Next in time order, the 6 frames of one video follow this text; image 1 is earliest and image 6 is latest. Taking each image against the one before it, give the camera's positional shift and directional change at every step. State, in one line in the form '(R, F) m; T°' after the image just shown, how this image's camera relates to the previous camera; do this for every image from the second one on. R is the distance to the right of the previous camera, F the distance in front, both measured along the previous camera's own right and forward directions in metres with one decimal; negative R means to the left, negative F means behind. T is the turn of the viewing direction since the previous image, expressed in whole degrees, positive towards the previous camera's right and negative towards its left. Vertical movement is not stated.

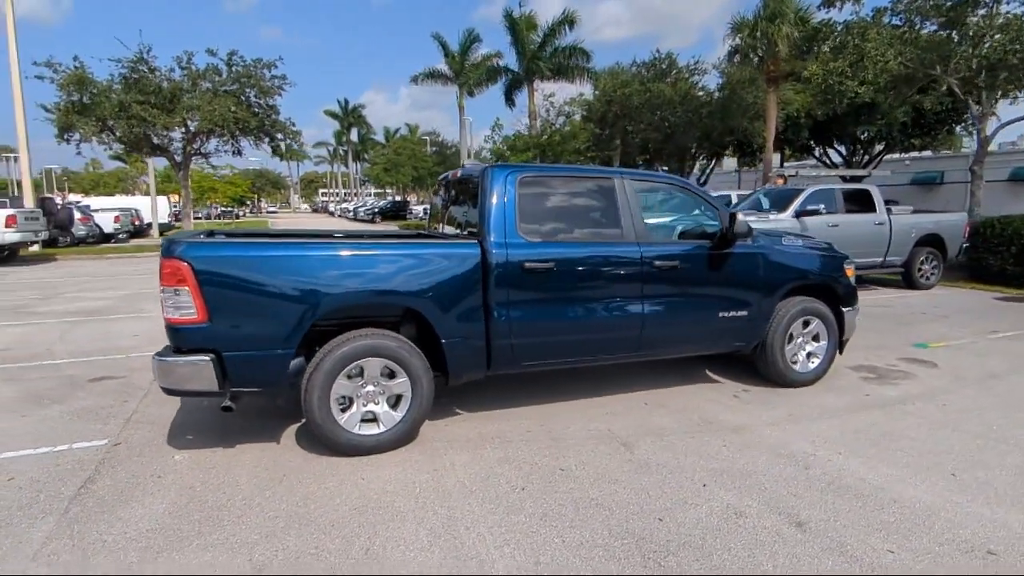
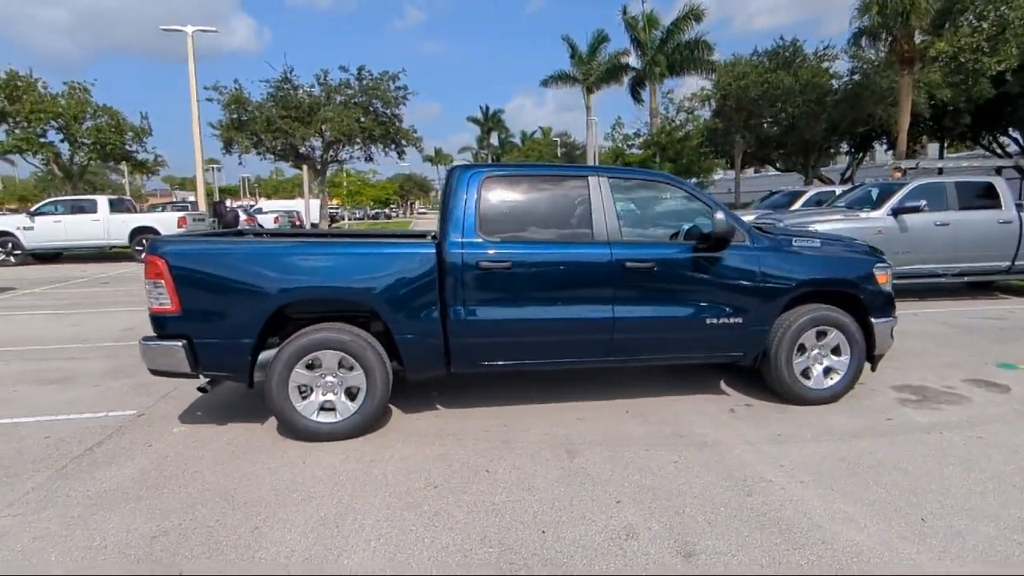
(+1.5, +0.2) m; -13°
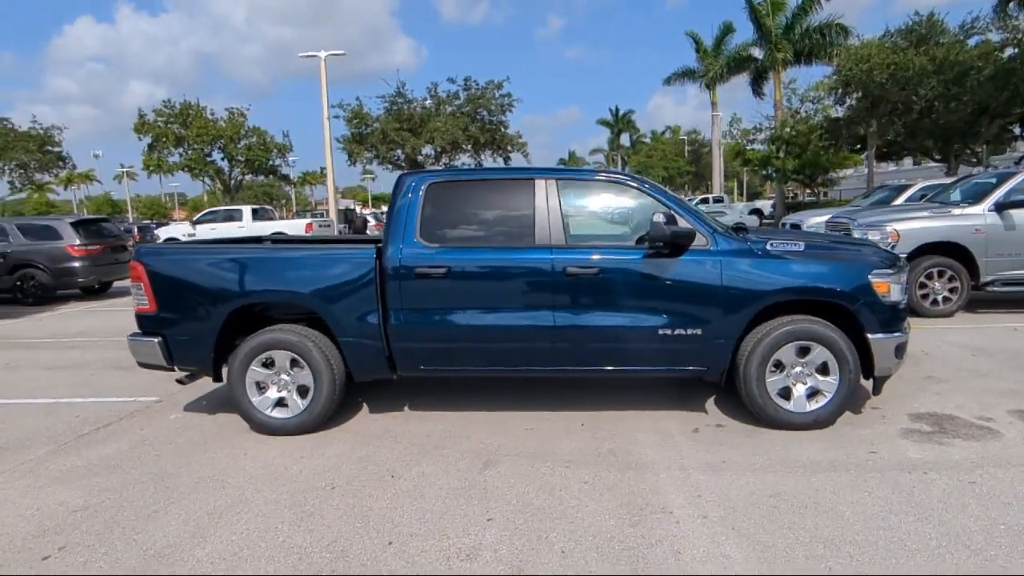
(+1.6, +0.3) m; -13°
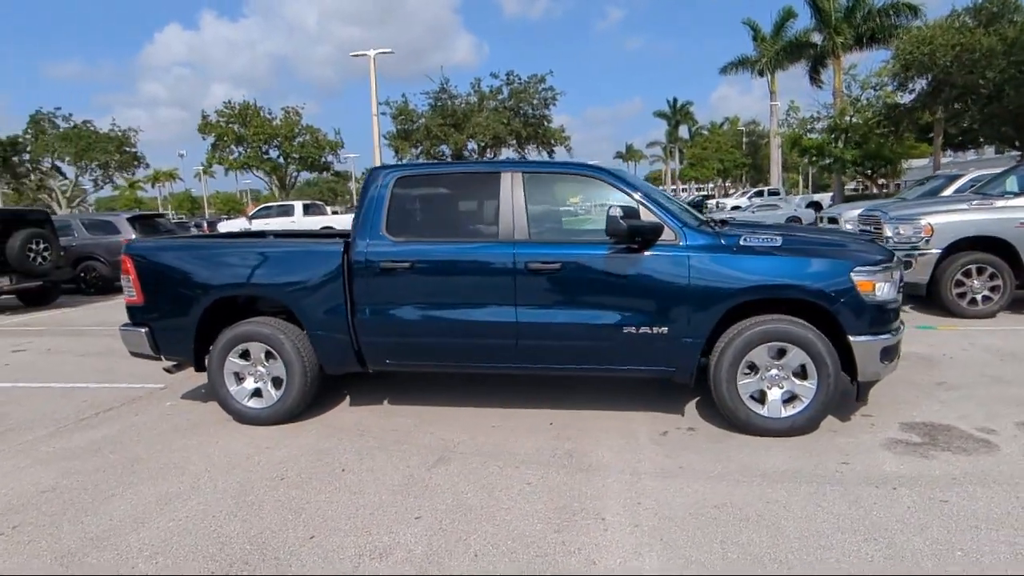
(+0.8, +0.1) m; -5°
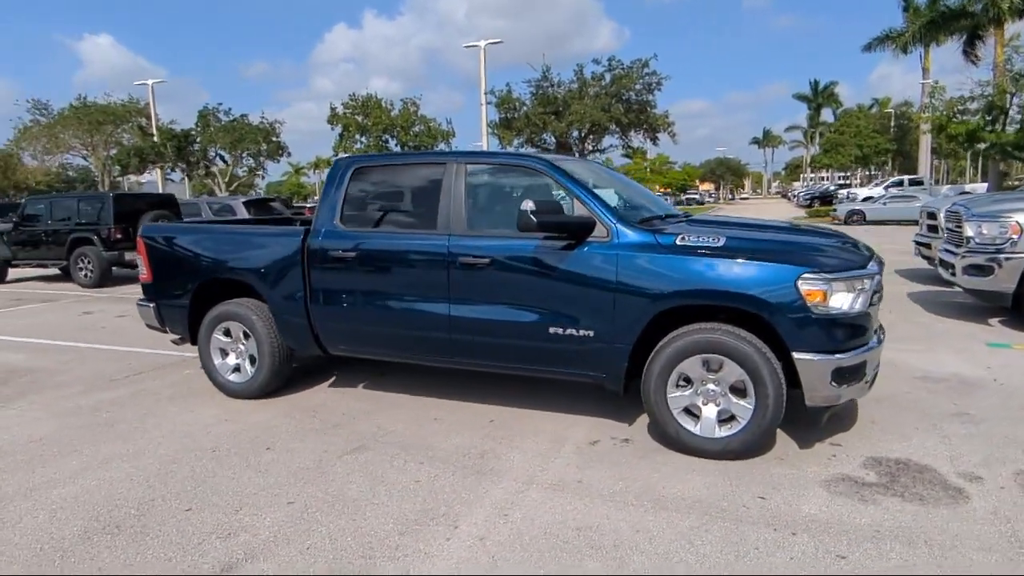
(+1.4, +0.3) m; -12°
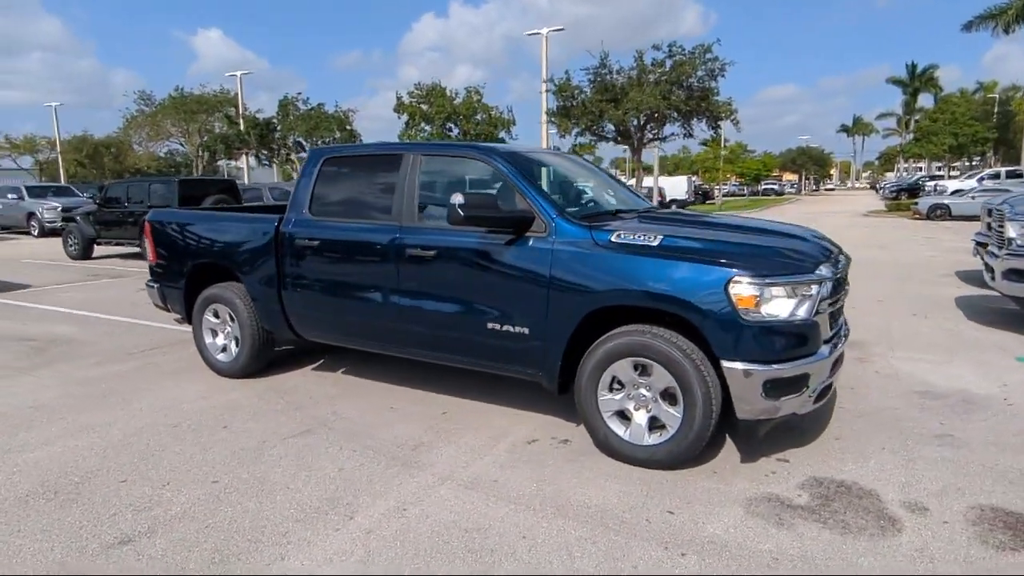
(+0.9, +0.1) m; -7°
